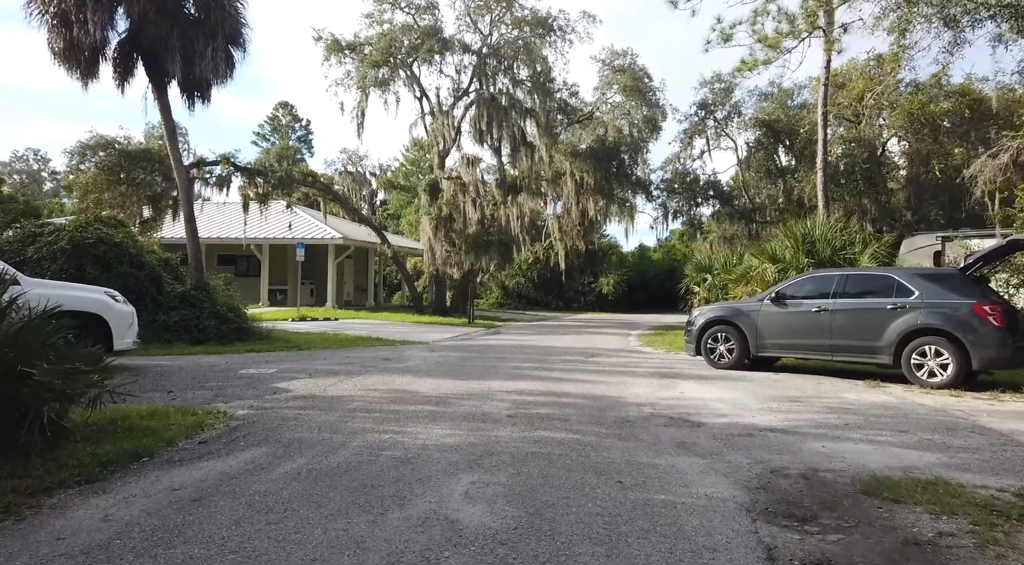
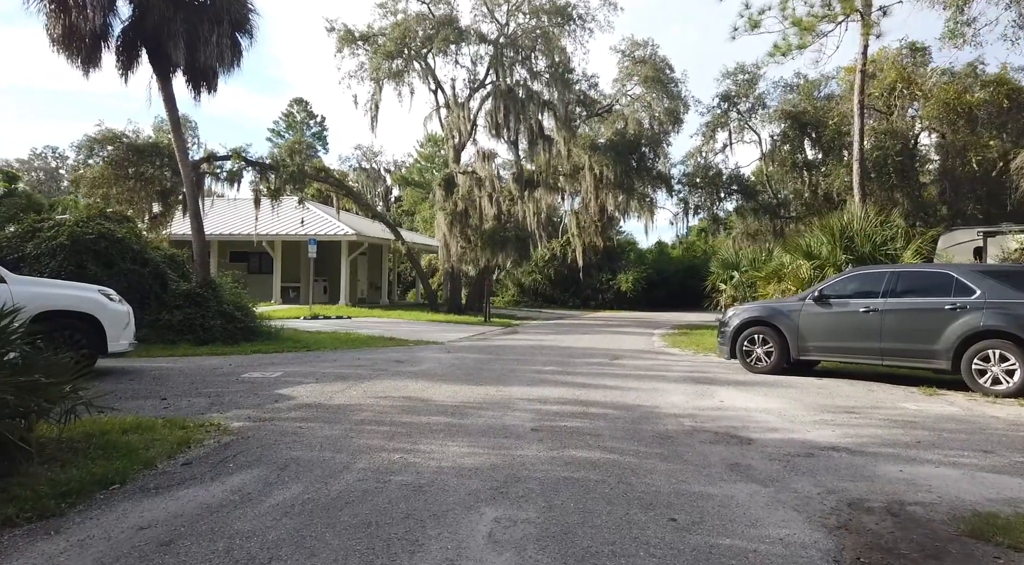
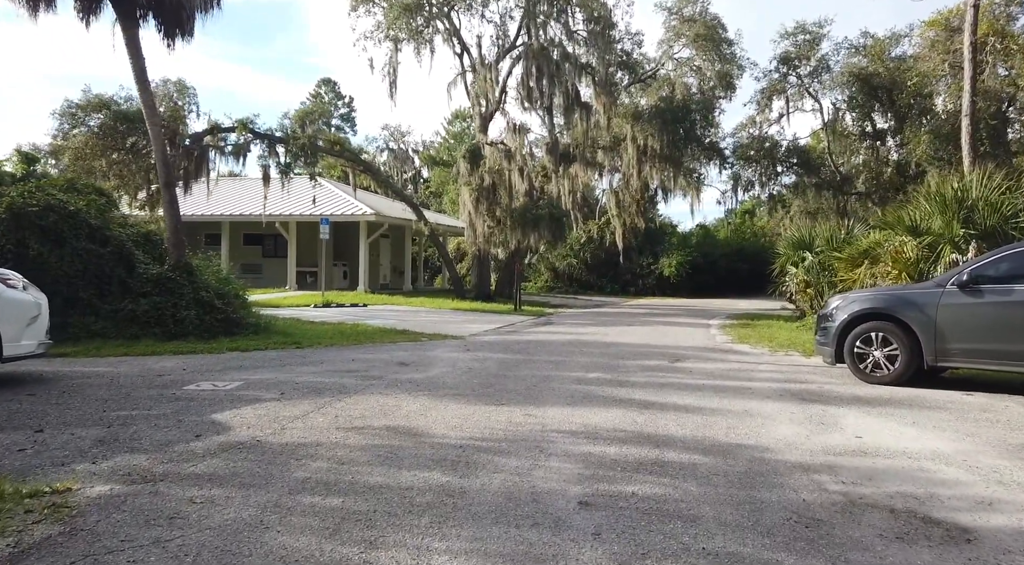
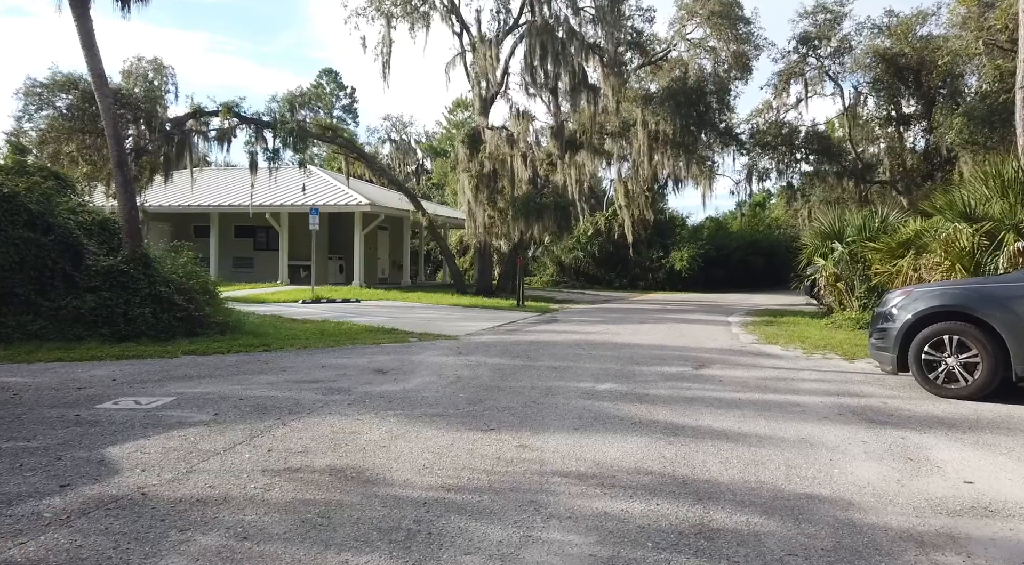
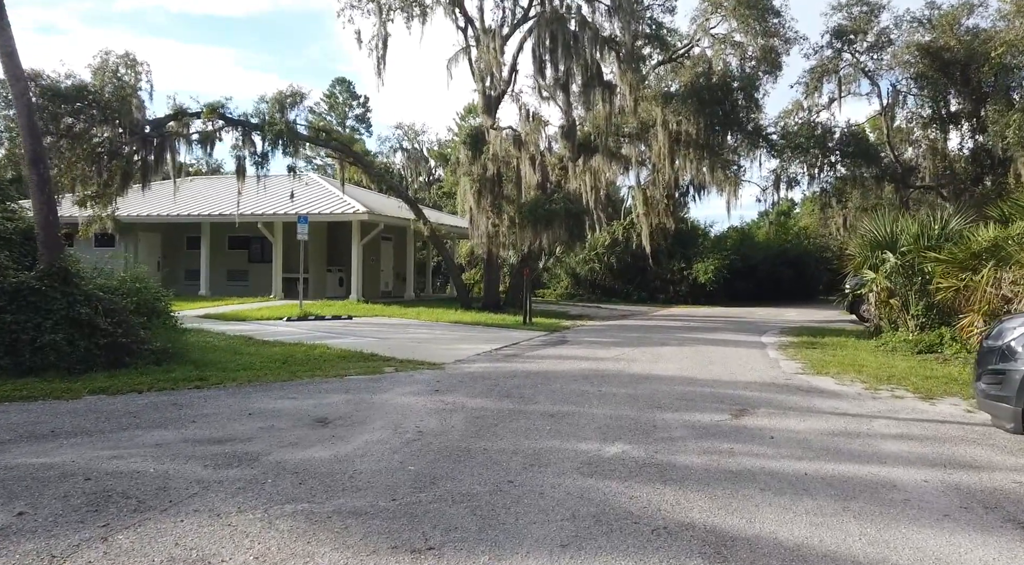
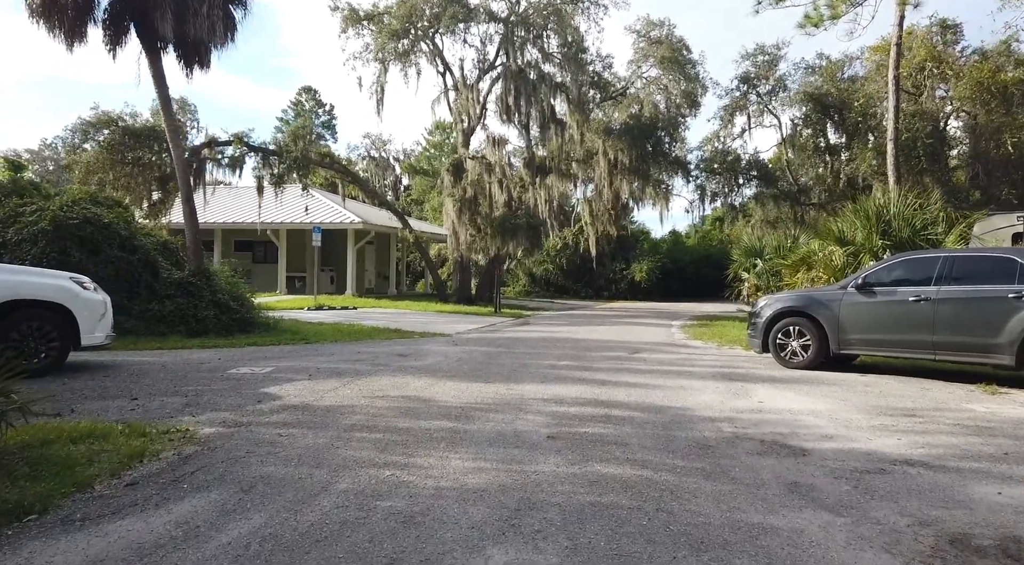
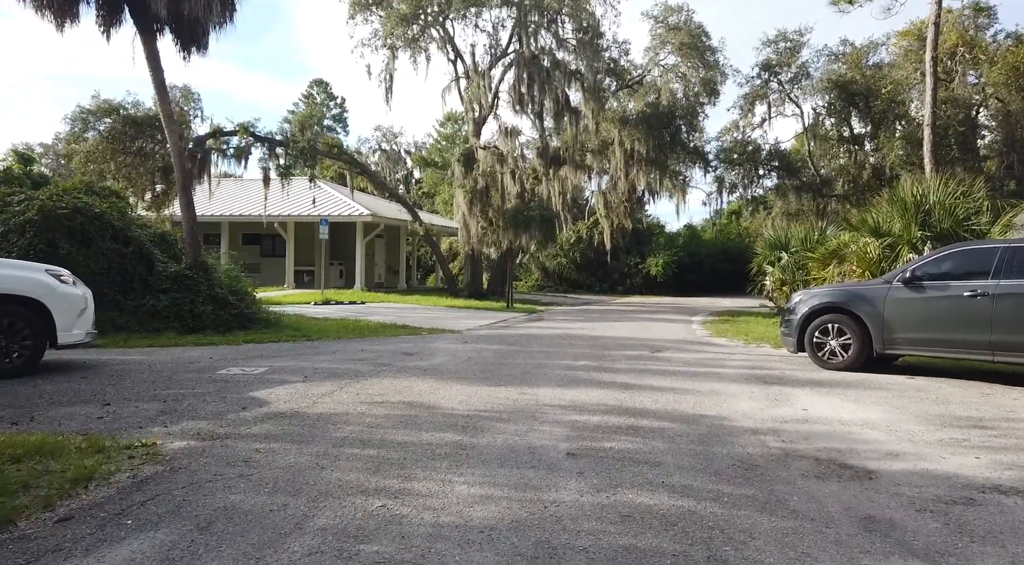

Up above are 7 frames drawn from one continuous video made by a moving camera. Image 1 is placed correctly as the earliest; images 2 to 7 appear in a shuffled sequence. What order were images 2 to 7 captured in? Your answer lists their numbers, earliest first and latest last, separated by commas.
2, 6, 7, 3, 4, 5
